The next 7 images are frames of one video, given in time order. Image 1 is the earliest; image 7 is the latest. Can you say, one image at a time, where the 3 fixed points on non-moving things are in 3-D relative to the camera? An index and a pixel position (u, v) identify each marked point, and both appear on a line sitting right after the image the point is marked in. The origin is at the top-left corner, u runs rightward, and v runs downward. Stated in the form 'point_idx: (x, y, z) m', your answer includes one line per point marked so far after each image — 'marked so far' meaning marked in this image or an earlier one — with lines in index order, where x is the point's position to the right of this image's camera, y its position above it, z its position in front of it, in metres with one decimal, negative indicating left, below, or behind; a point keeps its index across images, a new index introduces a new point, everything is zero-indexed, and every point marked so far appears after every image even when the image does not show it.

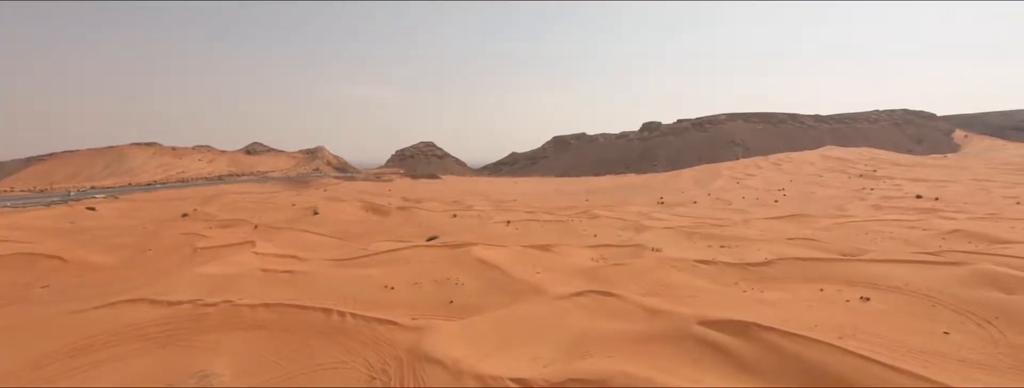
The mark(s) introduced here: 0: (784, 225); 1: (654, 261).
0: (+7.3, -0.9, +14.5) m
1: (+2.0, -1.0, +7.4) m
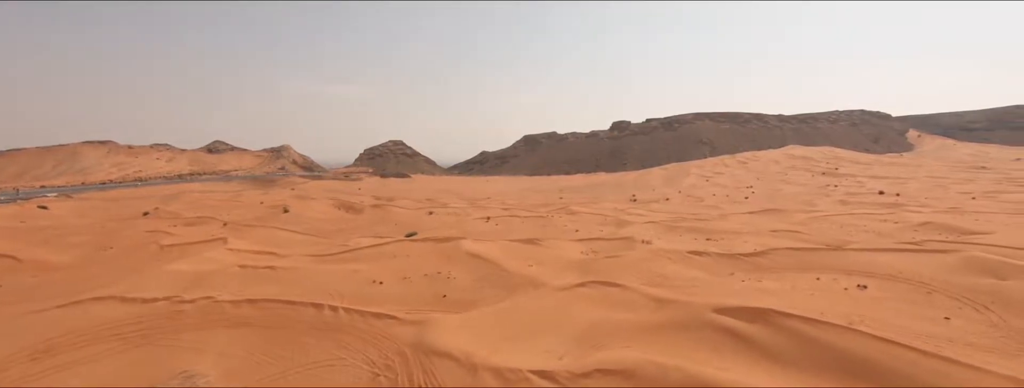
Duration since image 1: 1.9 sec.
0: (+6.8, -0.7, +14.7) m
1: (+1.9, -0.8, +7.3) m
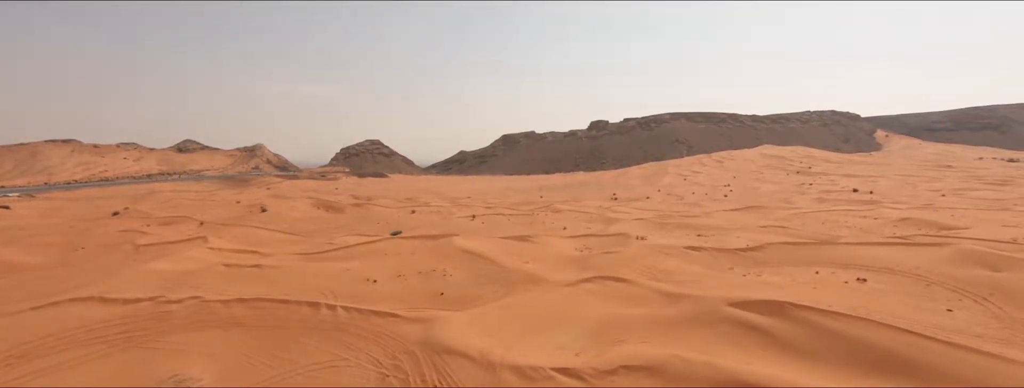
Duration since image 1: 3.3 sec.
0: (+6.4, -0.6, +14.8) m
1: (+1.8, -0.8, +7.2) m
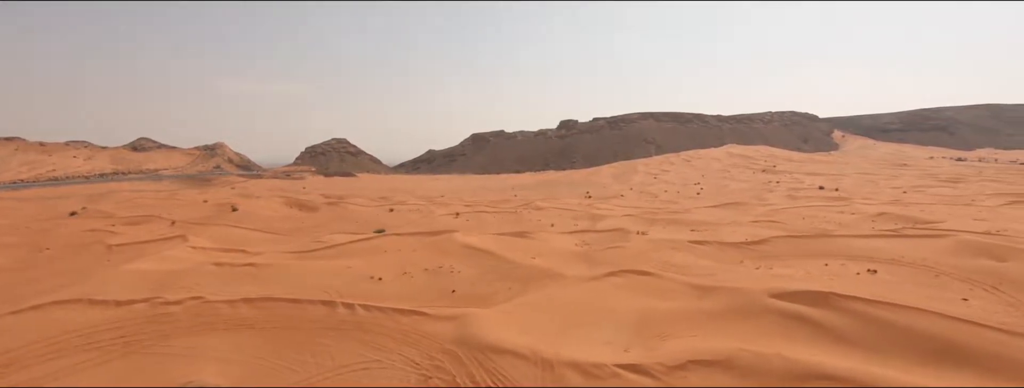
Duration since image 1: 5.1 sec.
0: (+6.0, -0.5, +15.0) m
1: (+1.9, -0.7, +7.2) m
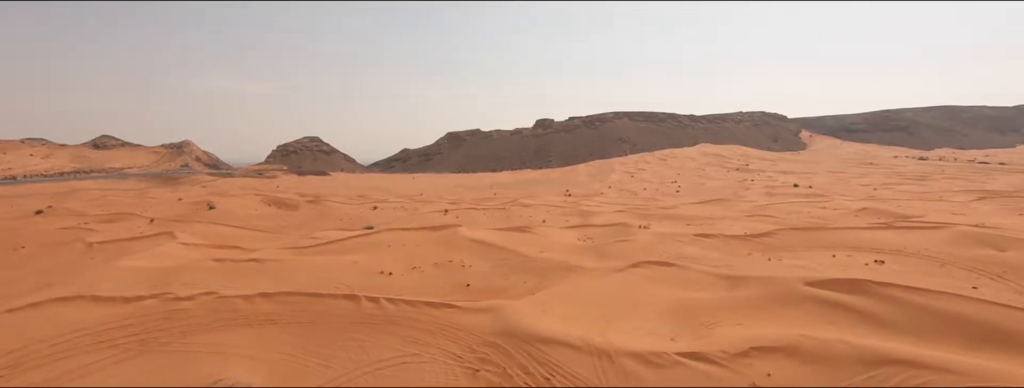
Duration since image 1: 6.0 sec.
0: (+5.7, -0.4, +15.2) m
1: (+1.9, -0.6, +7.2) m
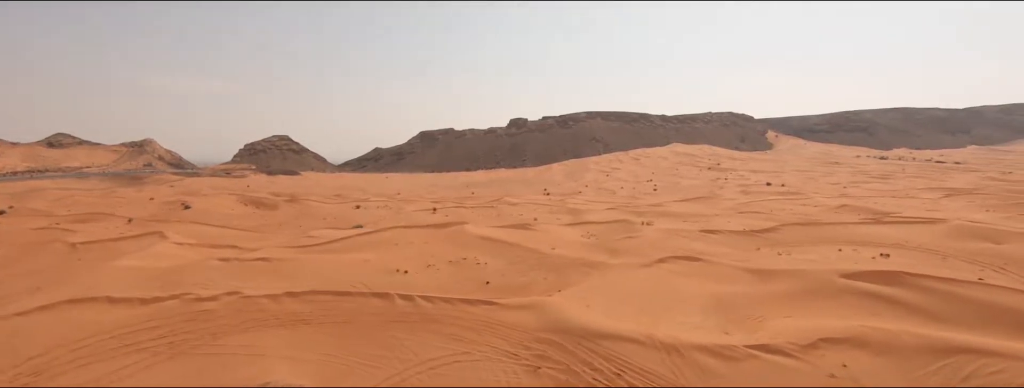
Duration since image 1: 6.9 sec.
0: (+5.3, -0.3, +15.4) m
1: (+2.0, -0.5, +7.2) m
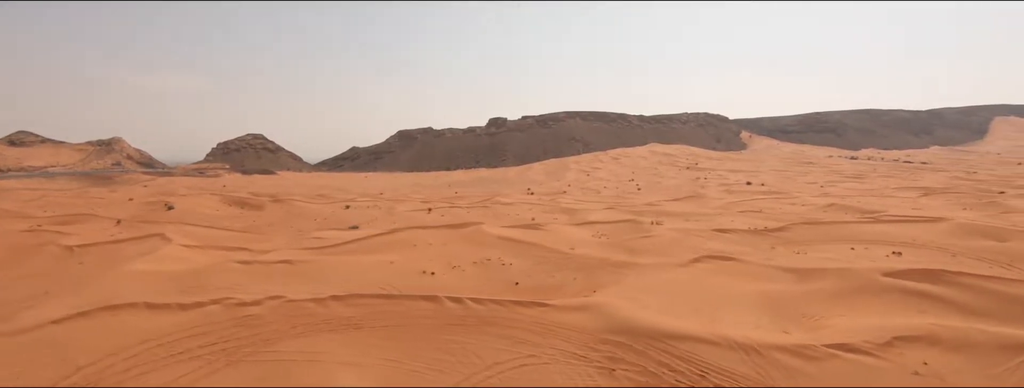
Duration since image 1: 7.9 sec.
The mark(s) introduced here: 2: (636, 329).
0: (+5.2, -0.3, +15.6) m
1: (+2.2, -0.5, +7.3) m
2: (+0.7, -0.8, +3.0) m
